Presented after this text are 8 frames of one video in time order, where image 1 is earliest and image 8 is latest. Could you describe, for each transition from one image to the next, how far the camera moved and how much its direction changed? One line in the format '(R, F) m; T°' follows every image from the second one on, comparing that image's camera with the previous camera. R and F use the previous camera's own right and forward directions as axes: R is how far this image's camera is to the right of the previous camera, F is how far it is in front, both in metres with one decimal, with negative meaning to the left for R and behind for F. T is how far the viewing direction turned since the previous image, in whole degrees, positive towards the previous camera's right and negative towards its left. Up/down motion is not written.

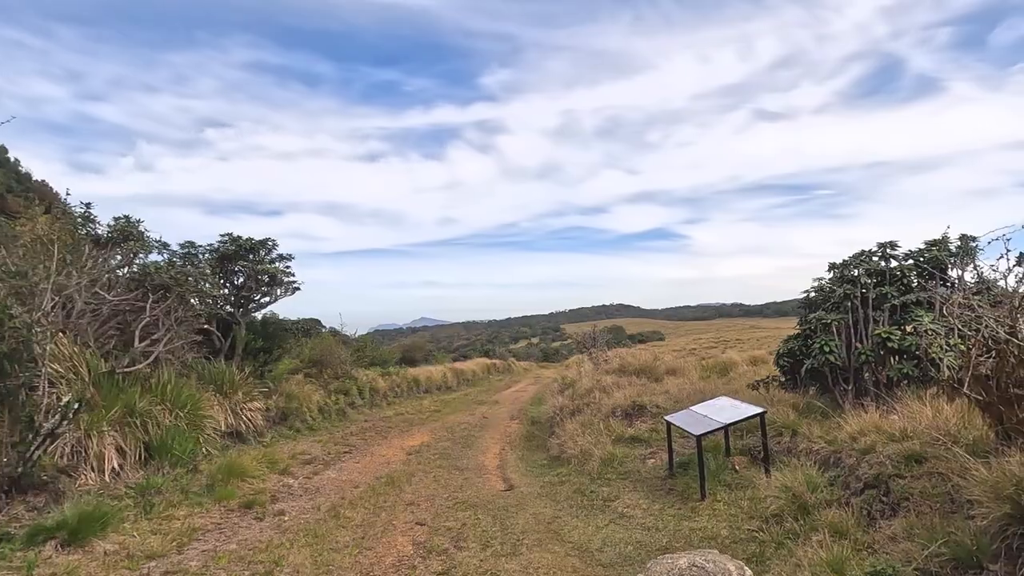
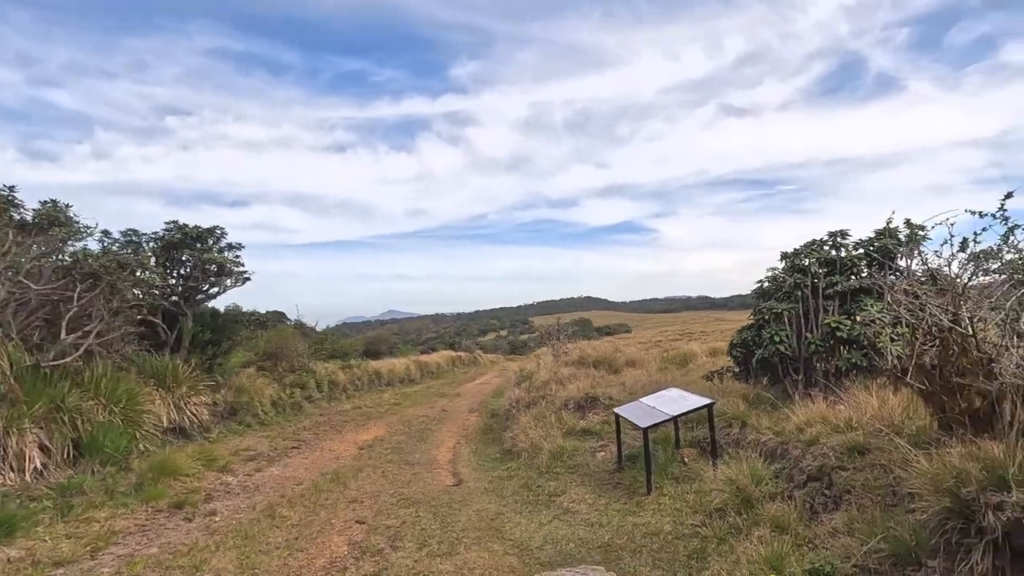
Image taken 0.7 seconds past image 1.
(+0.3, +0.2) m; +3°
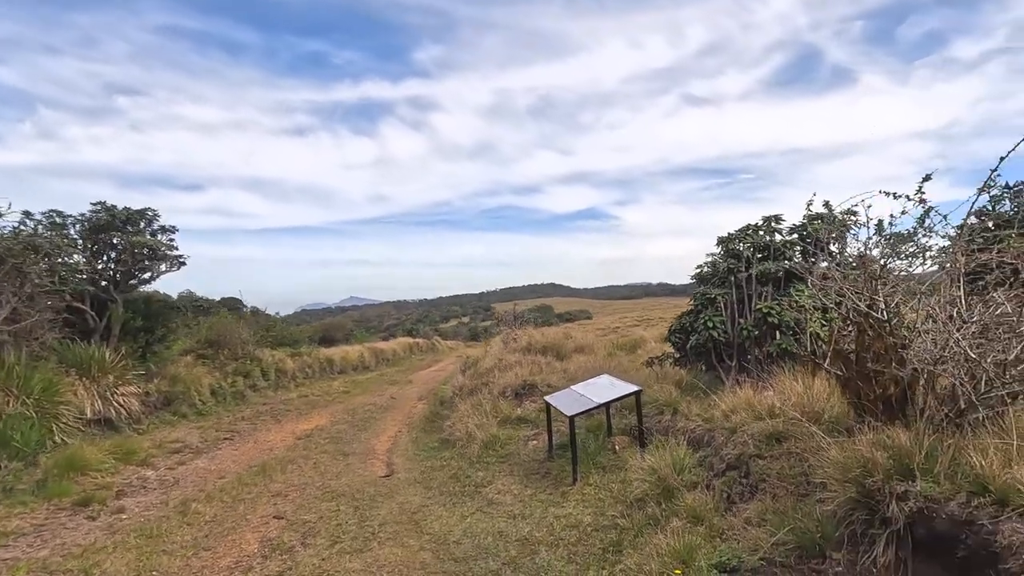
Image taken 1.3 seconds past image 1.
(+0.4, +0.2) m; +3°
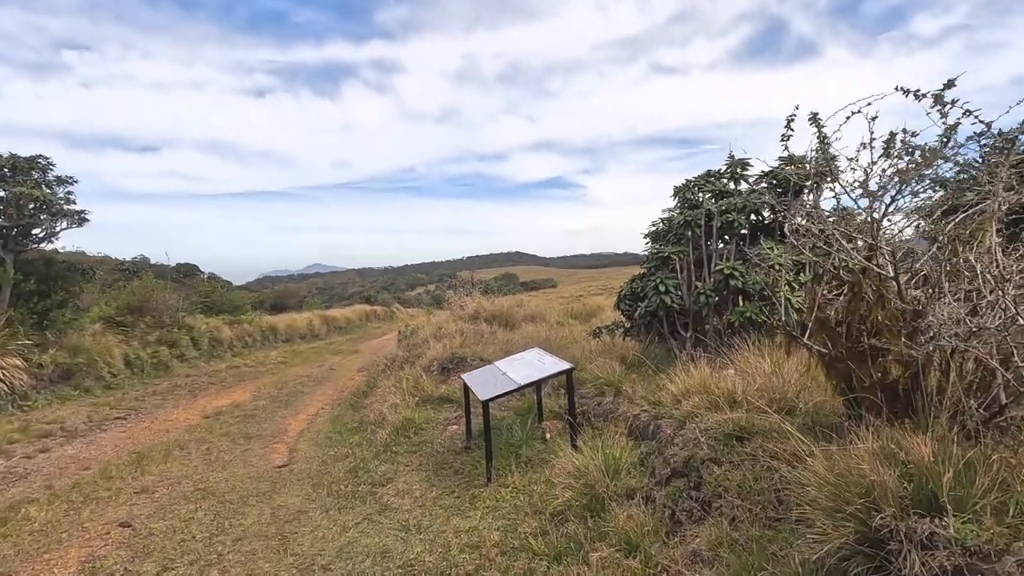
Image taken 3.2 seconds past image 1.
(+0.5, +1.2) m; +3°
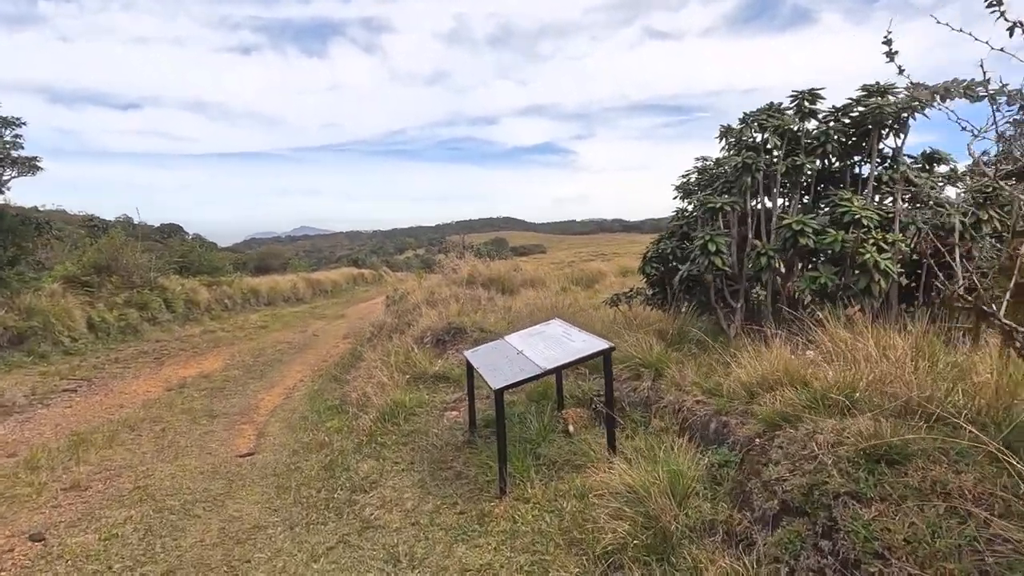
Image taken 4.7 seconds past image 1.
(-0.2, +1.1) m; +1°
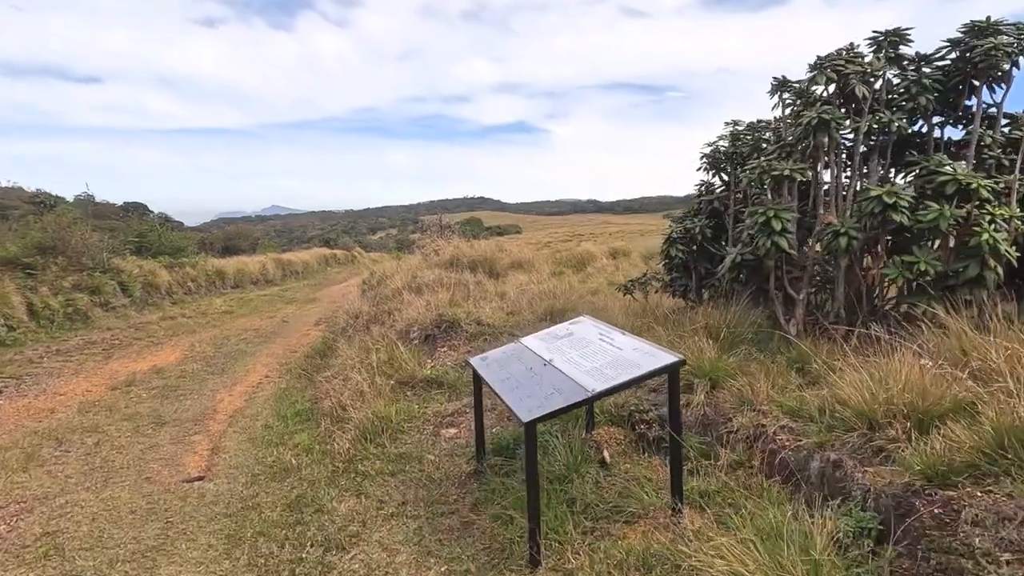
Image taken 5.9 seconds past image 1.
(-0.2, +1.0) m; +2°
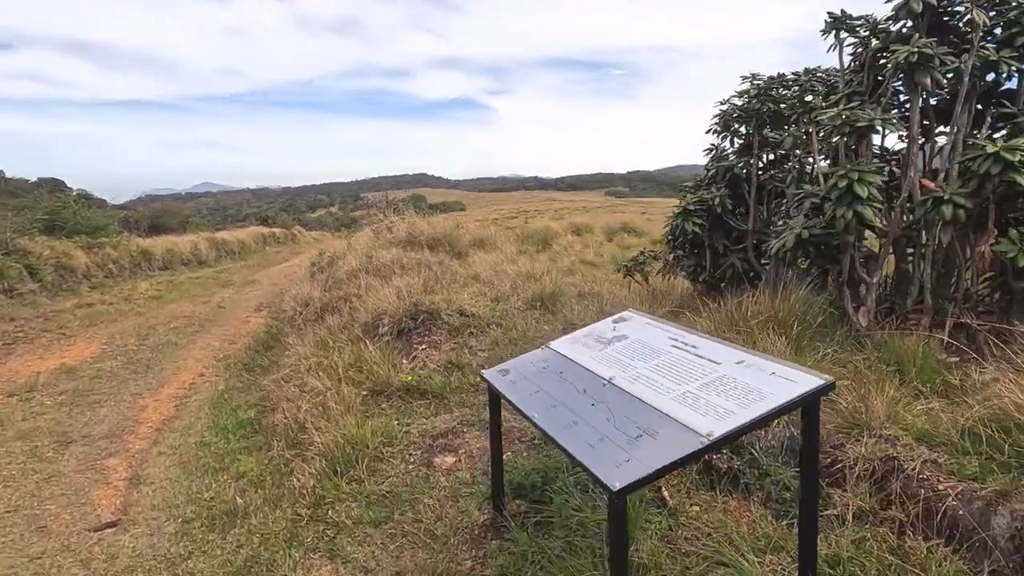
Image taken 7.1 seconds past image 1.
(-0.3, +0.9) m; +5°
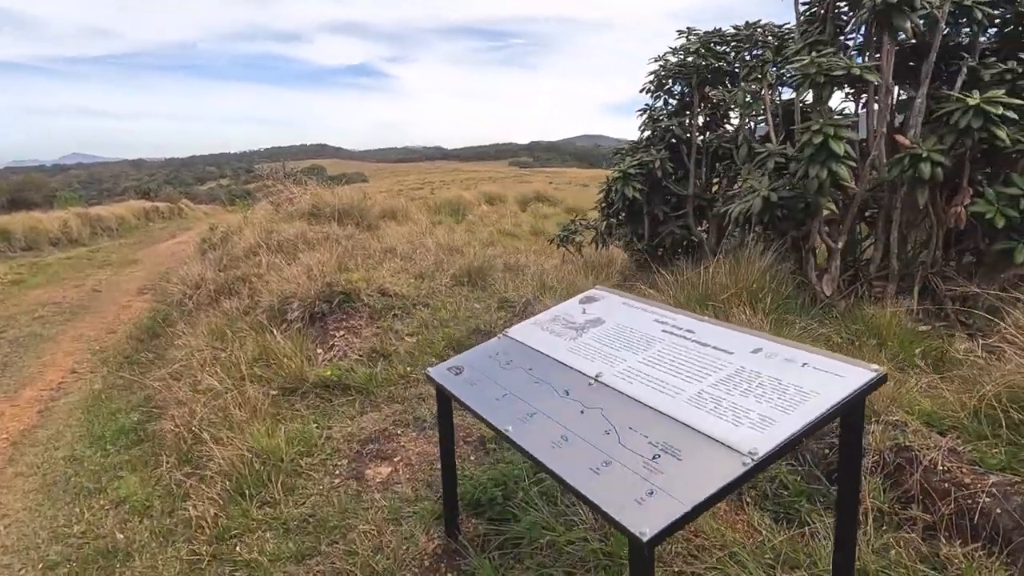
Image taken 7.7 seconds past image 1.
(-0.1, +0.5) m; +8°
